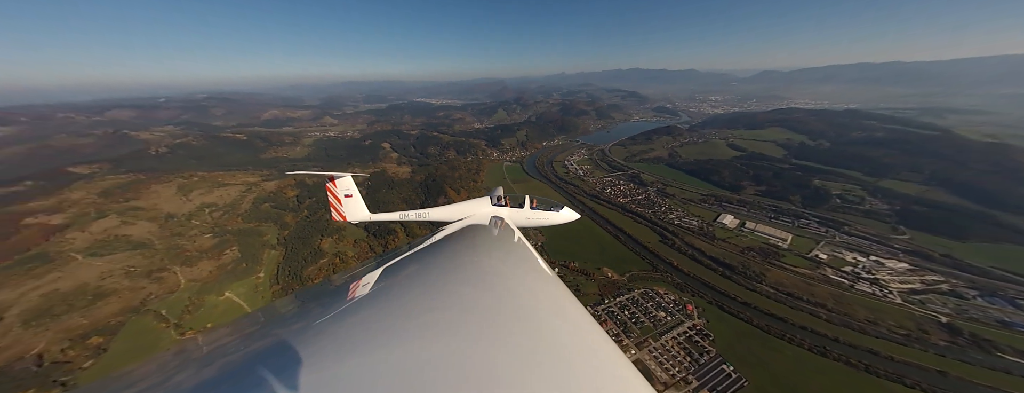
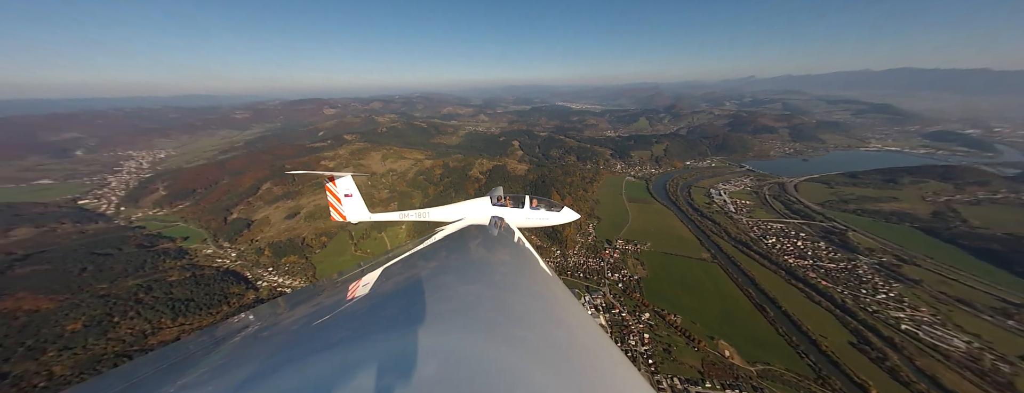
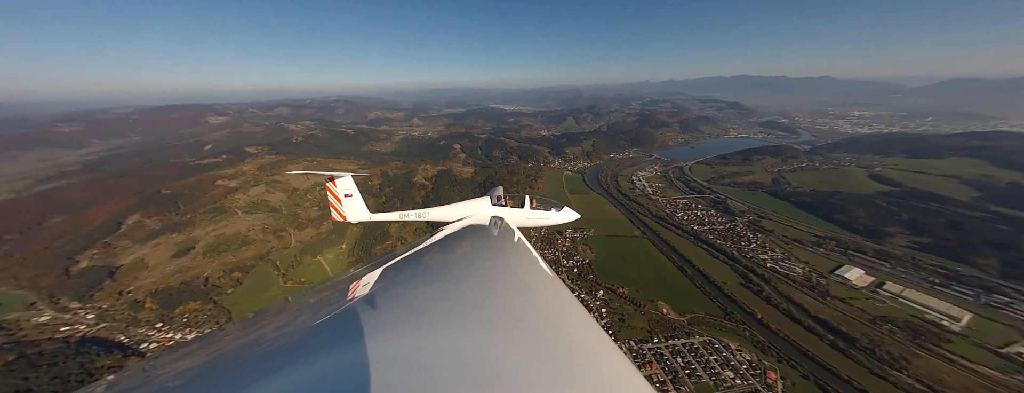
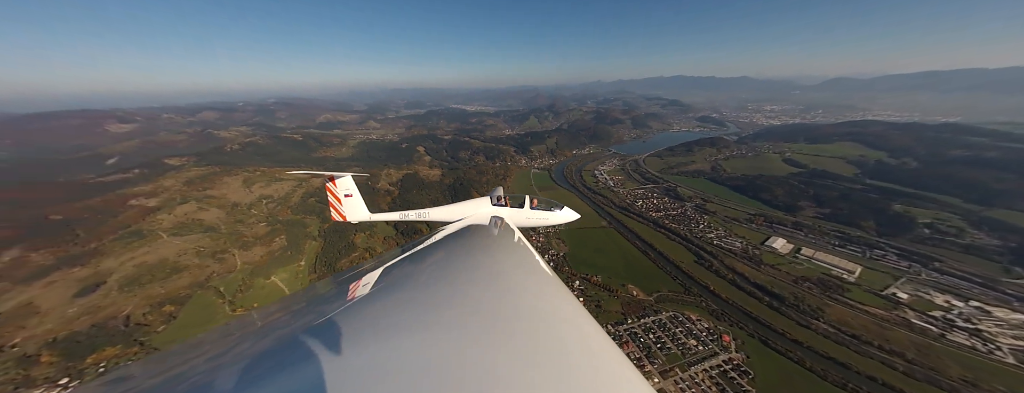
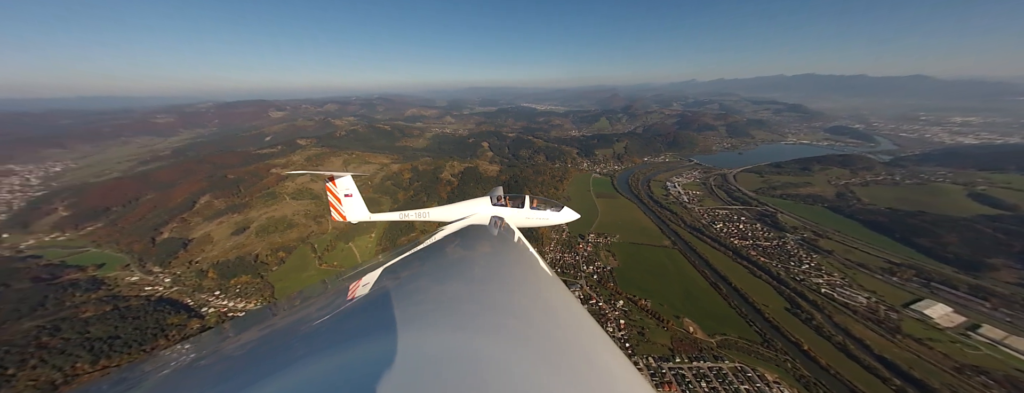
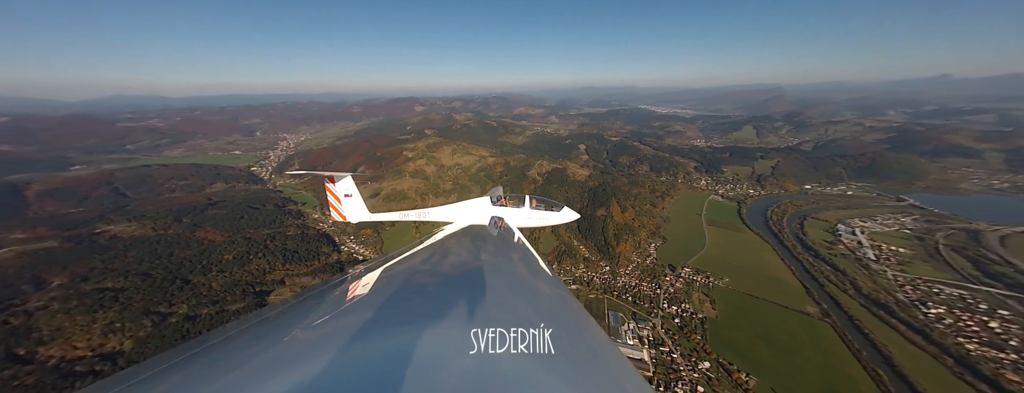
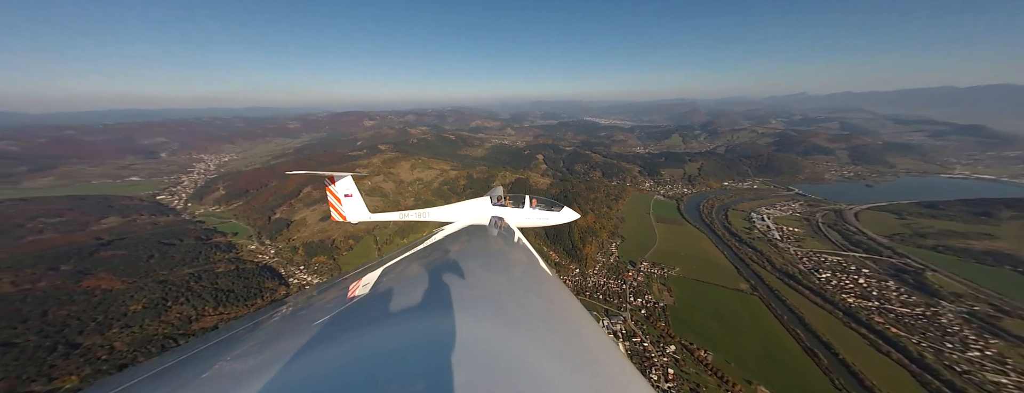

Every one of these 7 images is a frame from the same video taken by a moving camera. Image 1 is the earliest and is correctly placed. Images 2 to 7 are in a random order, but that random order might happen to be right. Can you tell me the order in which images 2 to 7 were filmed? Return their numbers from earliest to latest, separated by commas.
4, 3, 5, 2, 7, 6
